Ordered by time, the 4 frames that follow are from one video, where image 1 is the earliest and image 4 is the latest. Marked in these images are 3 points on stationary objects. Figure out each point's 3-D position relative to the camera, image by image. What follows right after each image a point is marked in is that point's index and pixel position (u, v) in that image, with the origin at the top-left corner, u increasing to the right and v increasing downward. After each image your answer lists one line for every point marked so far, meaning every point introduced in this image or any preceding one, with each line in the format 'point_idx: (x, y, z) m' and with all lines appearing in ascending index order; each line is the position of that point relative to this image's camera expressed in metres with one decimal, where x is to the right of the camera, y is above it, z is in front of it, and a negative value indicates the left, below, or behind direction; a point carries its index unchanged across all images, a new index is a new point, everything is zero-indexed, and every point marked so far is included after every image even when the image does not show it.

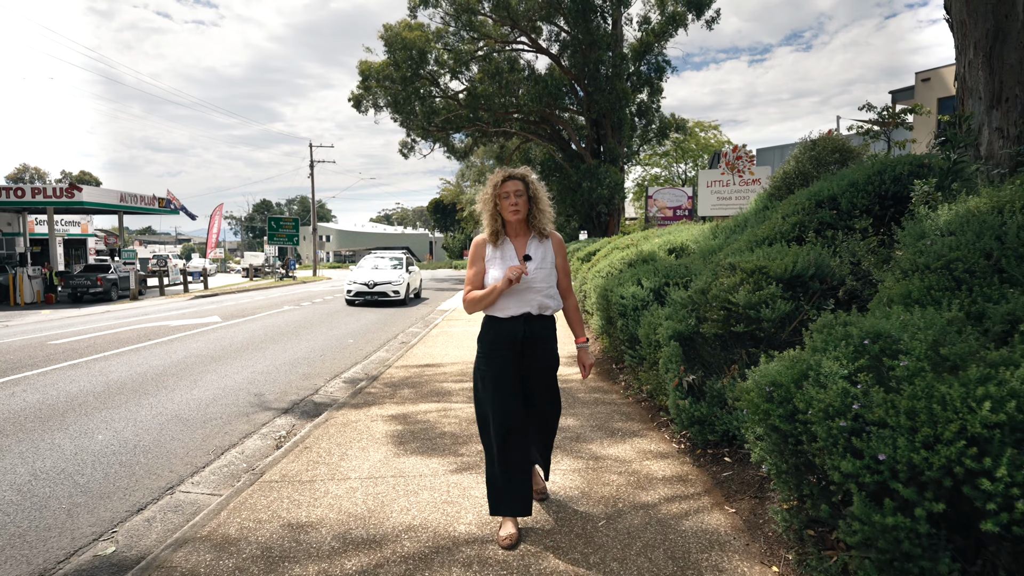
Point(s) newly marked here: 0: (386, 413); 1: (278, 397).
0: (-2.4, -2.4, +12.6) m
1: (-5.0, -2.3, +13.6) m
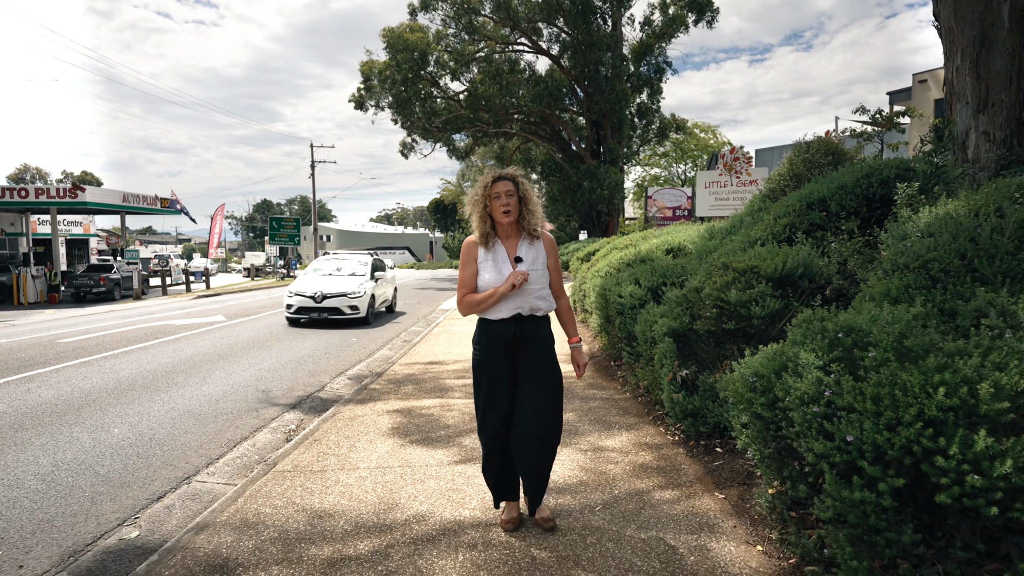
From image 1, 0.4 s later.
0: (-2.4, -2.3, +12.7) m
1: (-5.0, -2.3, +13.7) m
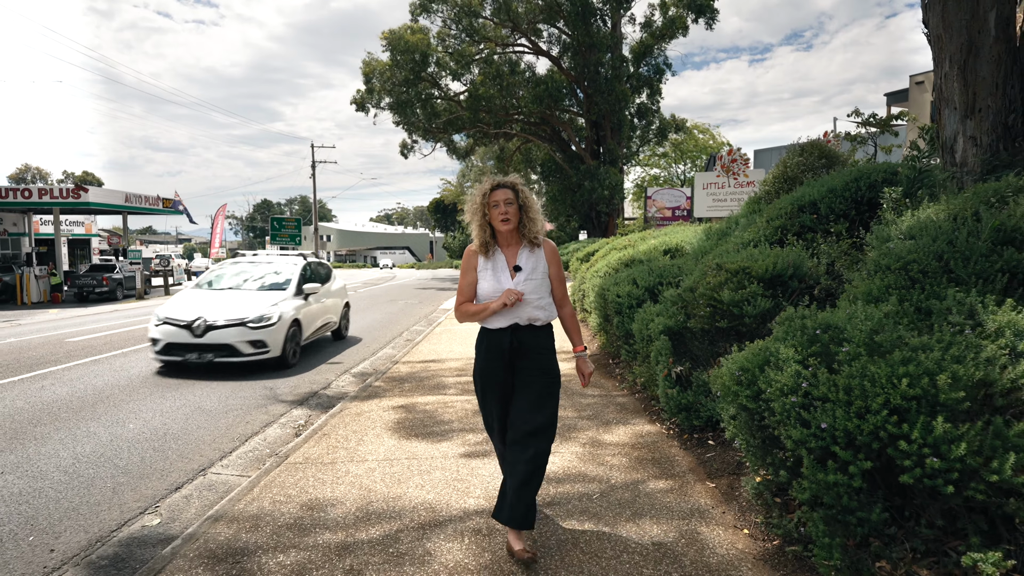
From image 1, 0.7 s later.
0: (-2.4, -2.3, +12.8) m
1: (-5.0, -2.3, +13.8) m
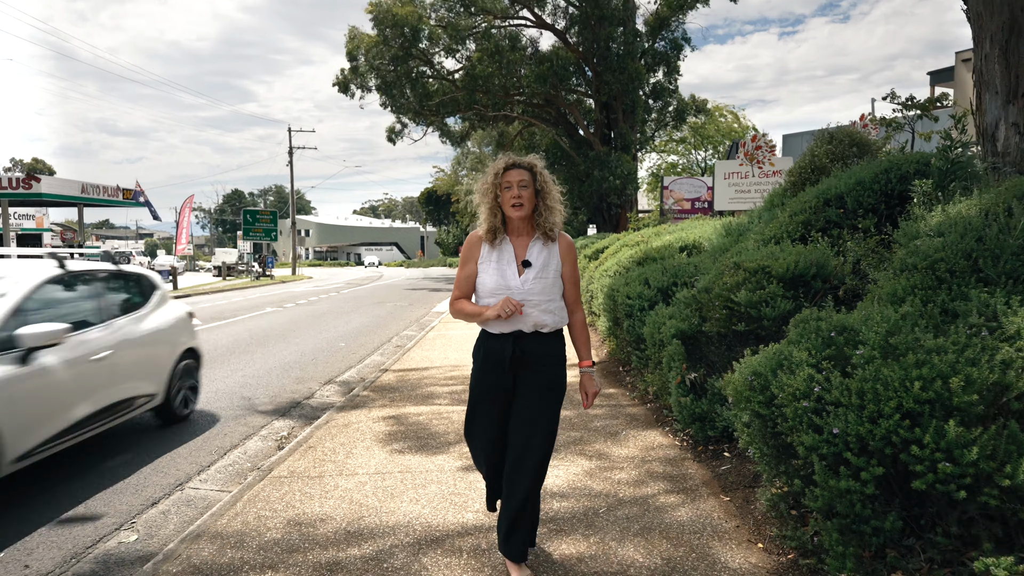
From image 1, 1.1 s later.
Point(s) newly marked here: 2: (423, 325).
0: (-2.2, -2.4, +10.7) m
1: (-4.8, -2.4, +11.7) m
2: (-2.7, -1.1, +19.1) m
